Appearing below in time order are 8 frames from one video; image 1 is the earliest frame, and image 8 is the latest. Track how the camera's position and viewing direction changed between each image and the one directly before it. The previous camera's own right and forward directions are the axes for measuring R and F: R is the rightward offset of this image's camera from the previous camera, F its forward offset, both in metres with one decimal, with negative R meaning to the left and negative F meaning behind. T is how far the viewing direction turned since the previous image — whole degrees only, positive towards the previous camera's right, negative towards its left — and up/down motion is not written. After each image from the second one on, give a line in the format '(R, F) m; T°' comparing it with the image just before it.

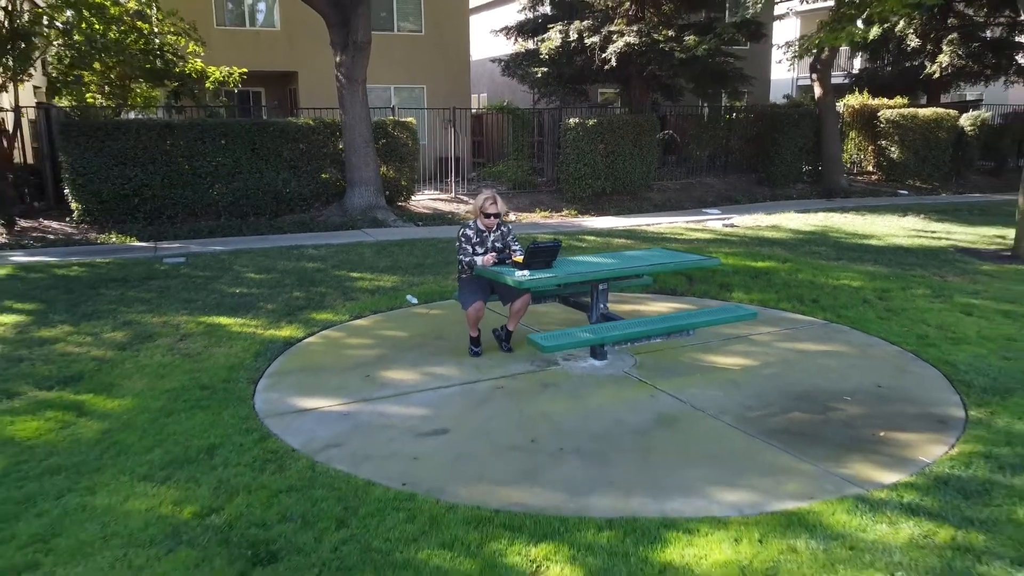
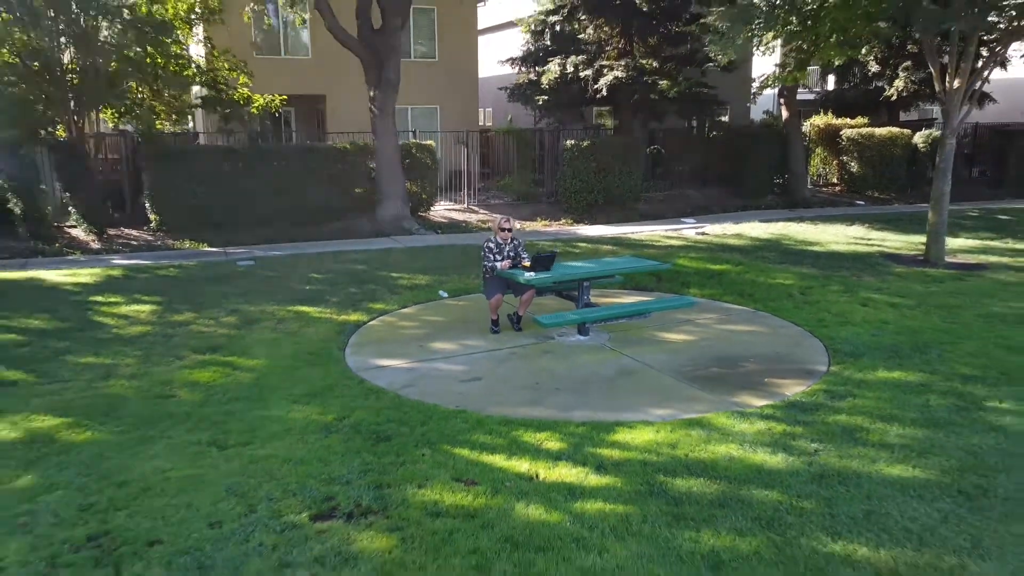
(-0.1, -1.7) m; 0°
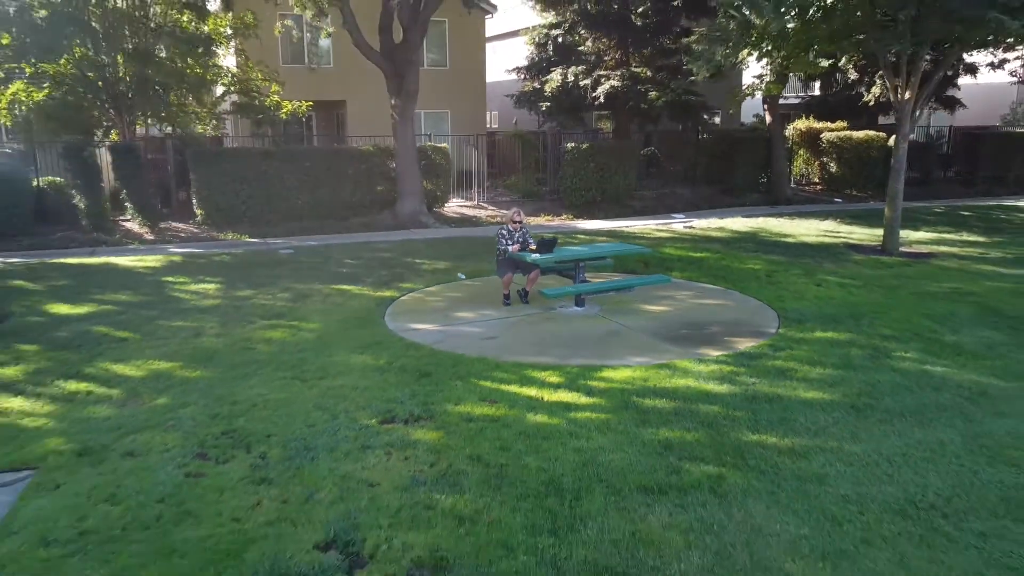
(0.0, -1.2) m; 0°
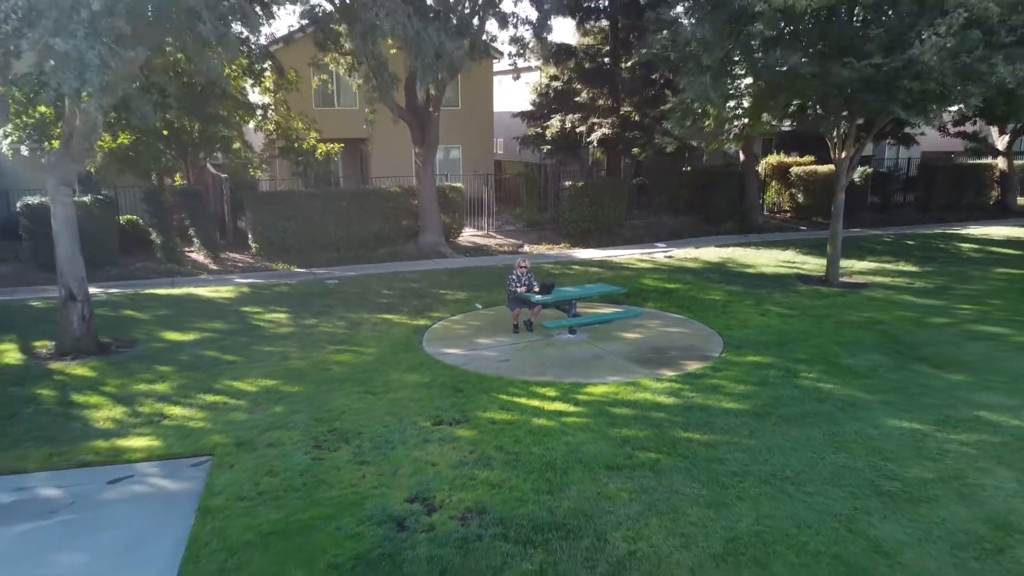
(-0.1, -2.1) m; 0°
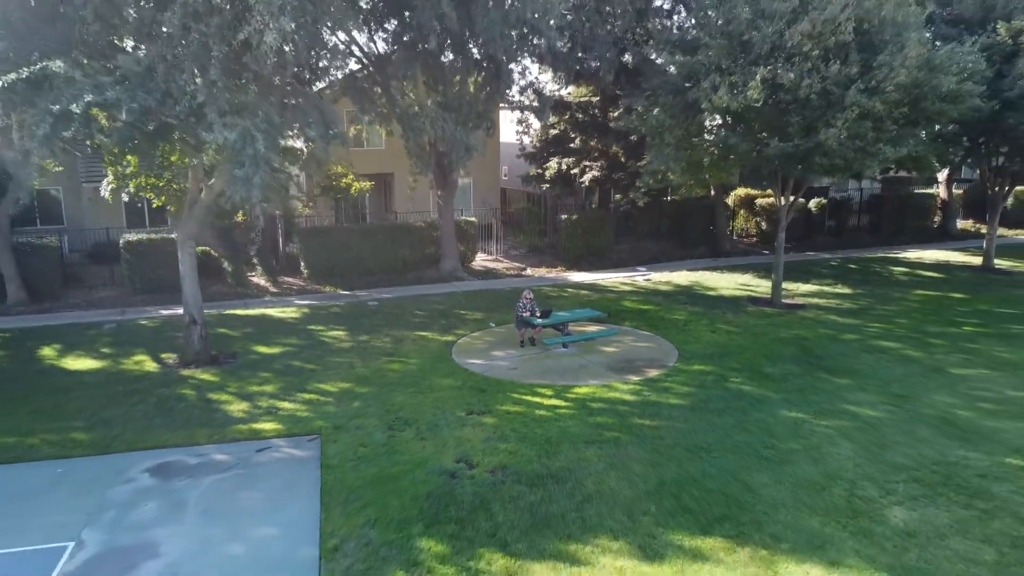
(-0.1, -2.9) m; 0°
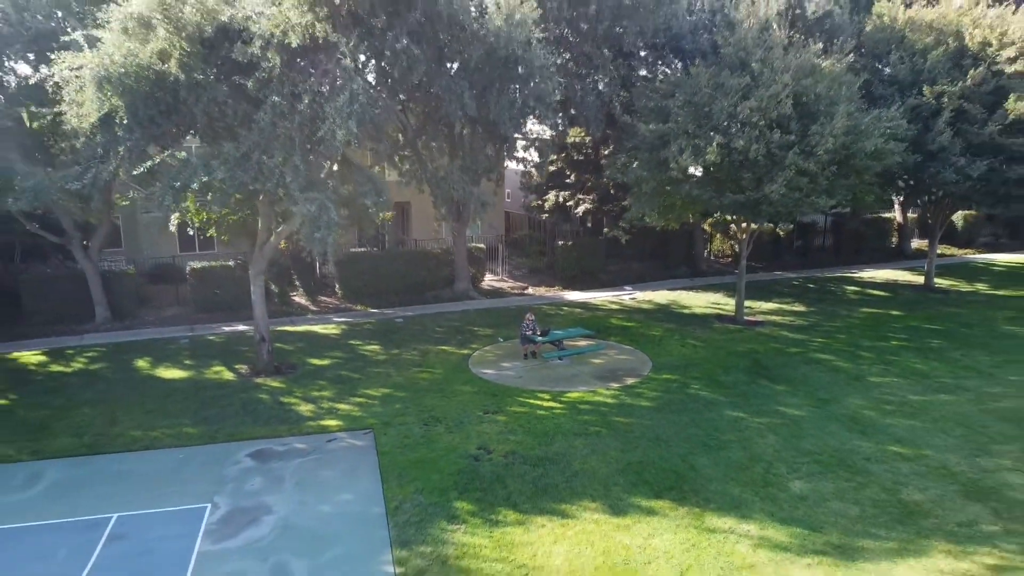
(-0.1, -2.8) m; 0°
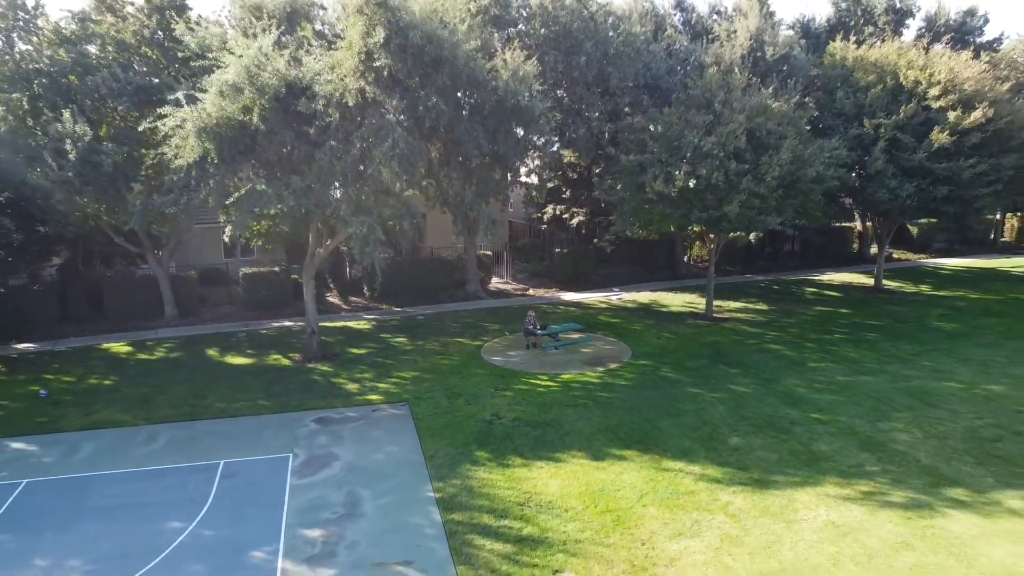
(-0.1, -3.2) m; 0°
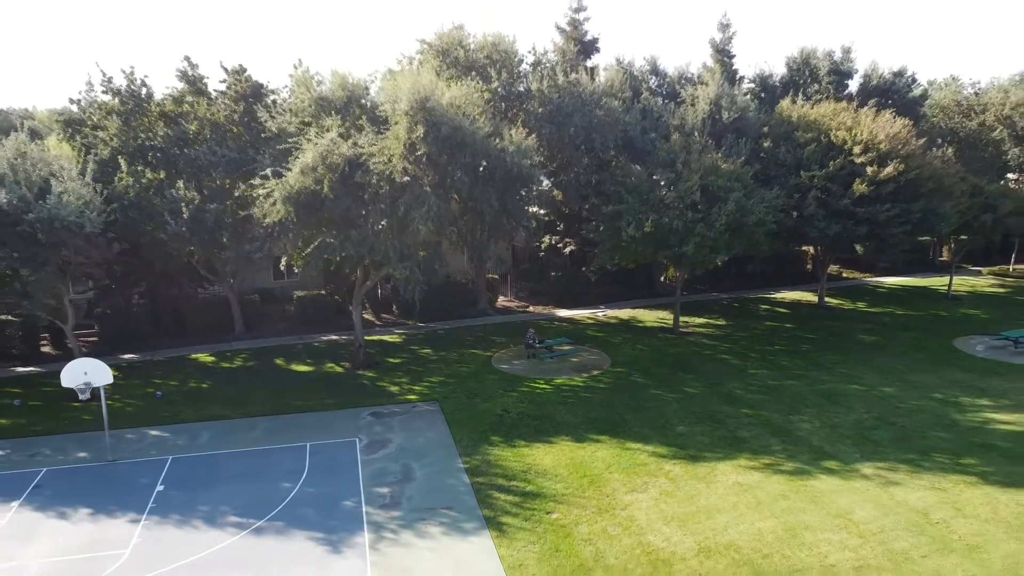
(-0.1, -4.8) m; 0°
